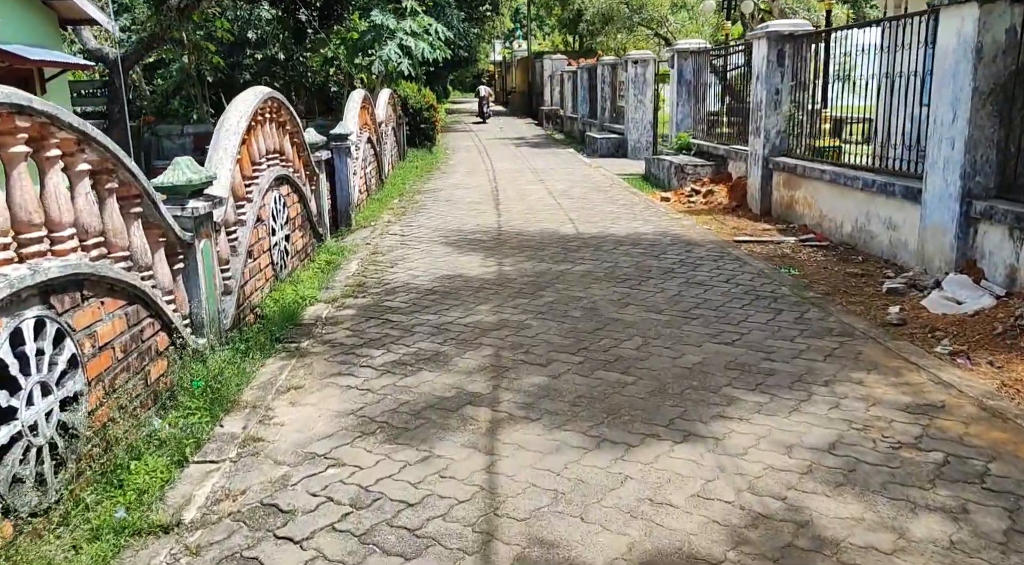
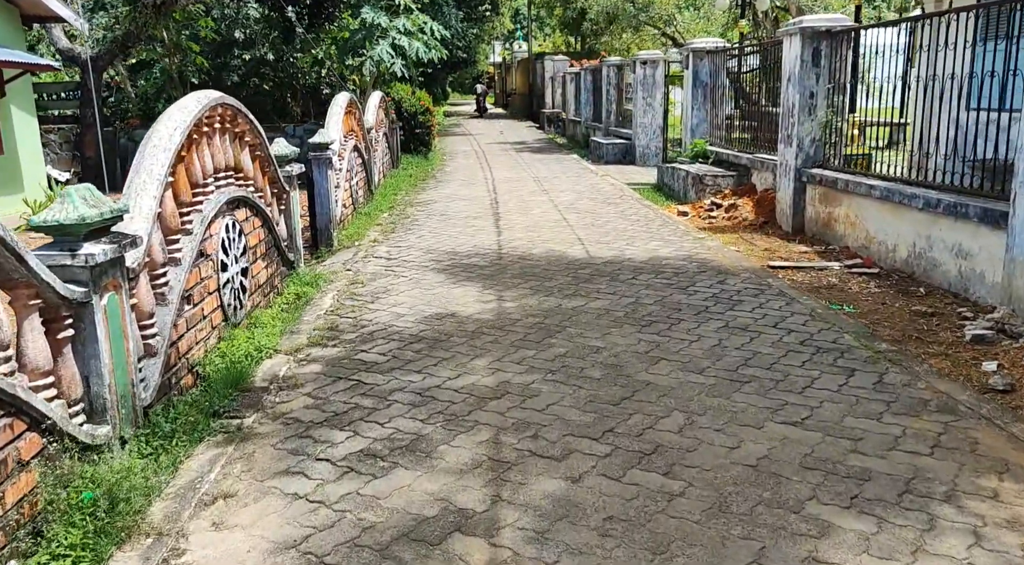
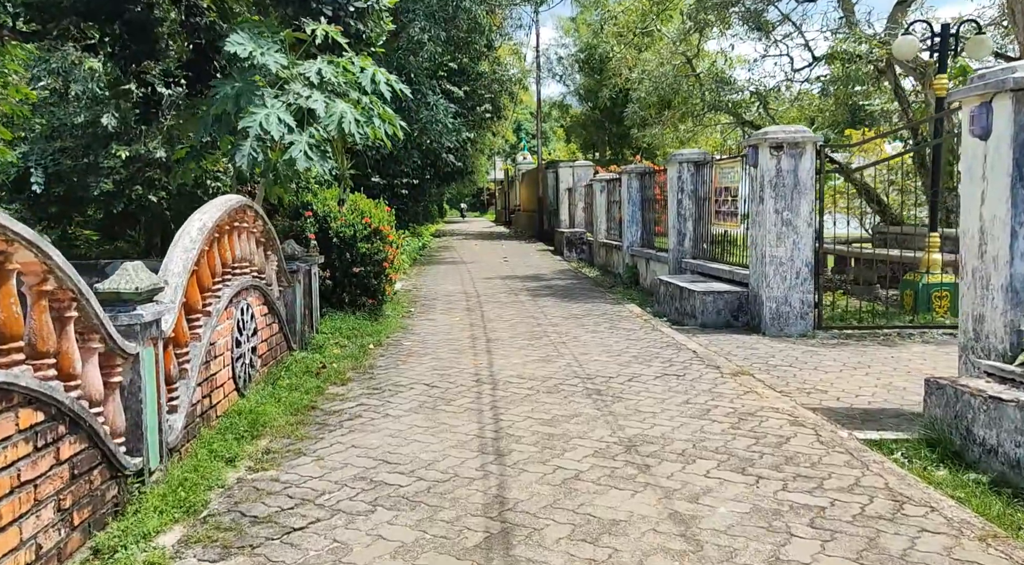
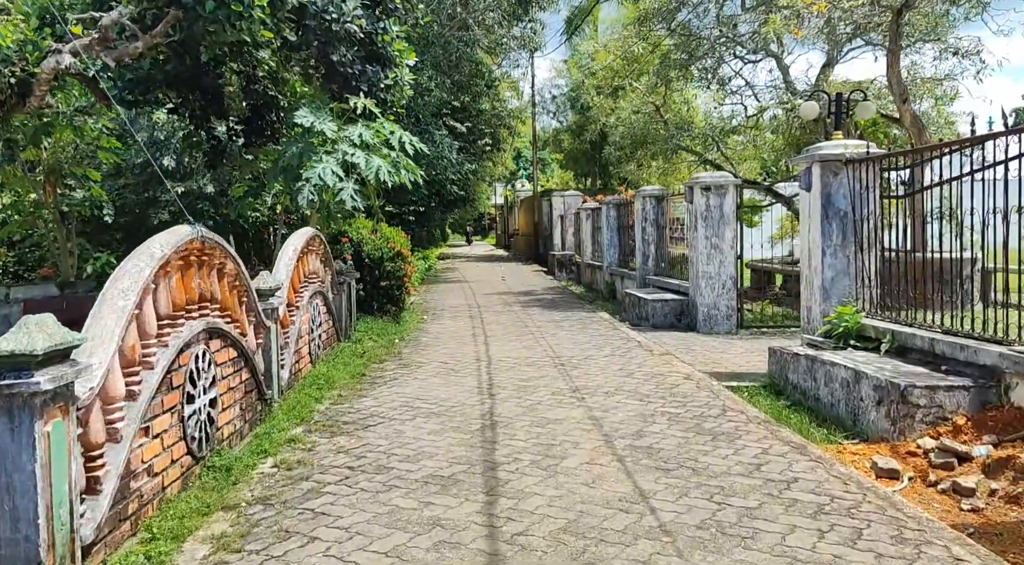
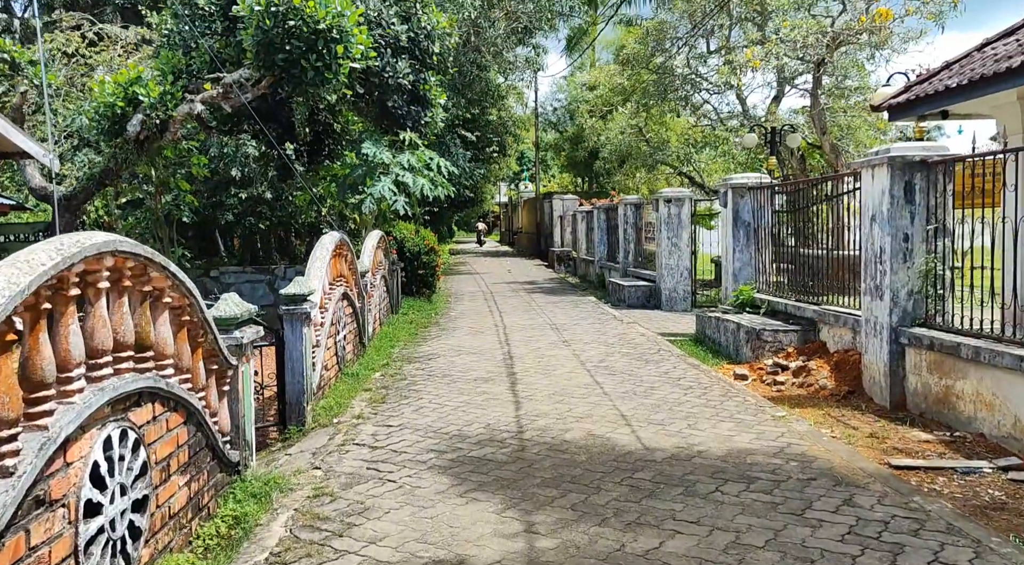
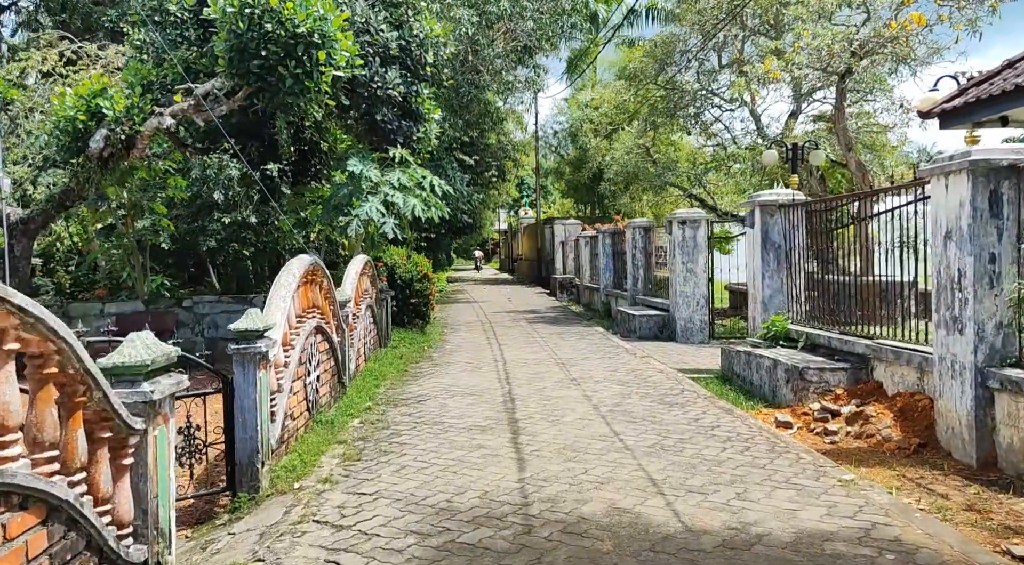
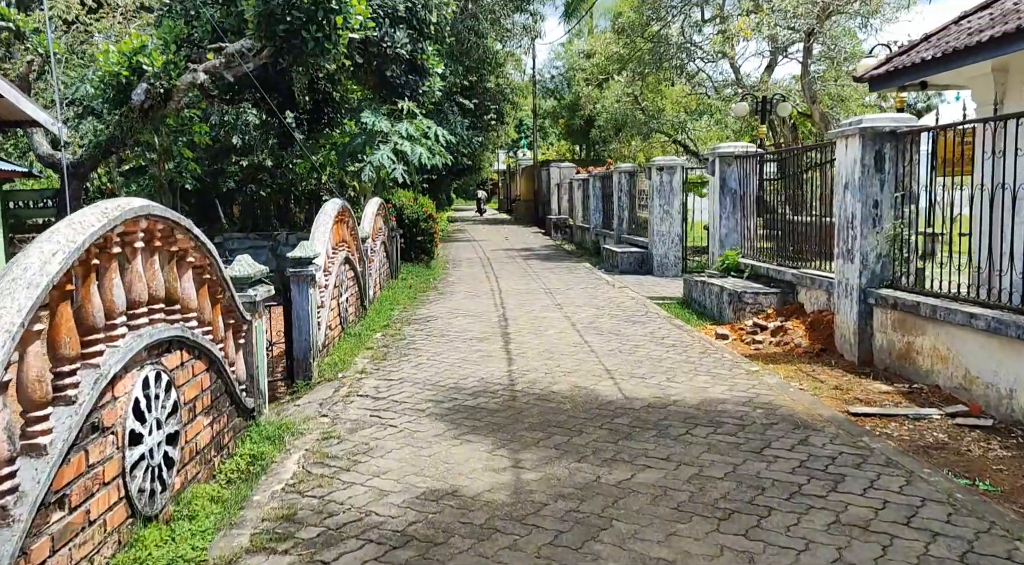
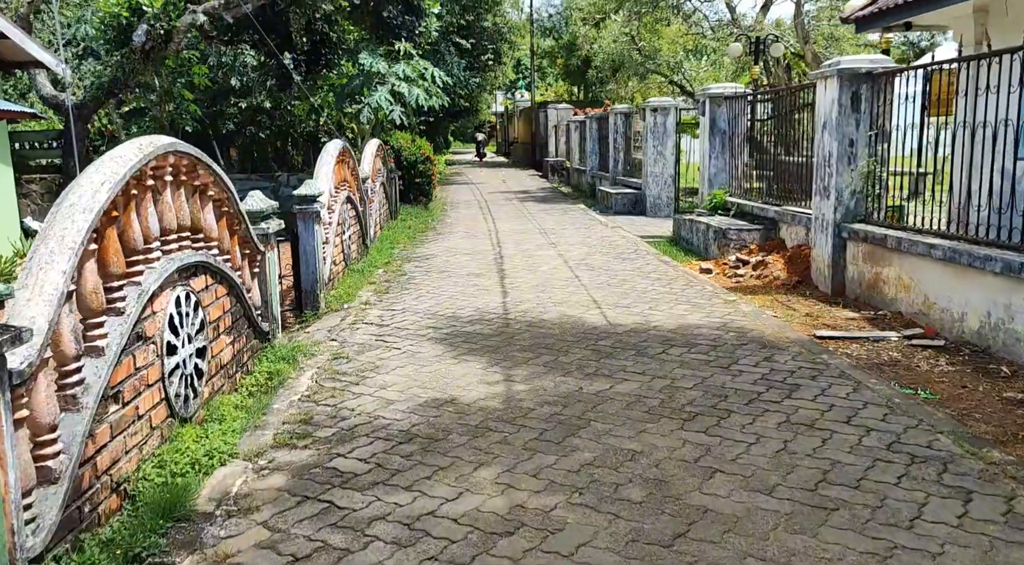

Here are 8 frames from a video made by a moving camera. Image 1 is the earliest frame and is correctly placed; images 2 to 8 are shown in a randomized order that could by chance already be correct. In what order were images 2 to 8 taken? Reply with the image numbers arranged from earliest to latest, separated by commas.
2, 8, 7, 5, 6, 4, 3
